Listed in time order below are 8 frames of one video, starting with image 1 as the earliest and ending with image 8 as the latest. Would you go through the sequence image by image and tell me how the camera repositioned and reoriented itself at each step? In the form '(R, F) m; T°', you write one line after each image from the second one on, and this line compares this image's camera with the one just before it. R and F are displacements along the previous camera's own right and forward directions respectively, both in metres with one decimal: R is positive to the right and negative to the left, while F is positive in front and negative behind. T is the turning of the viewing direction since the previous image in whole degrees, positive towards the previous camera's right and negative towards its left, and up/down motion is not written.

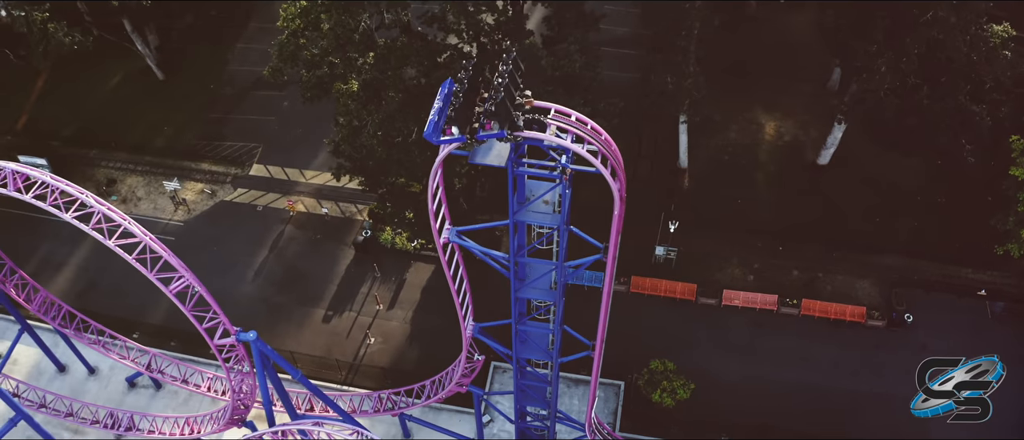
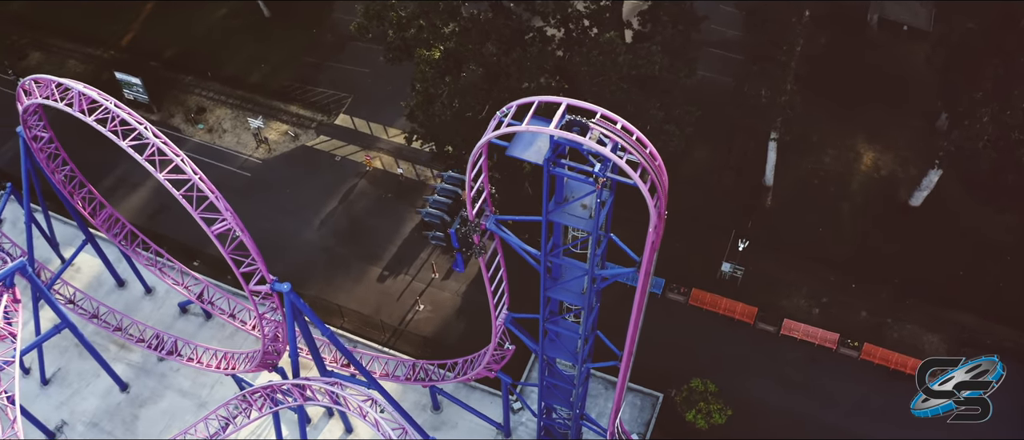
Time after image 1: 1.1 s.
(+3.2, +0.9) m; -7°
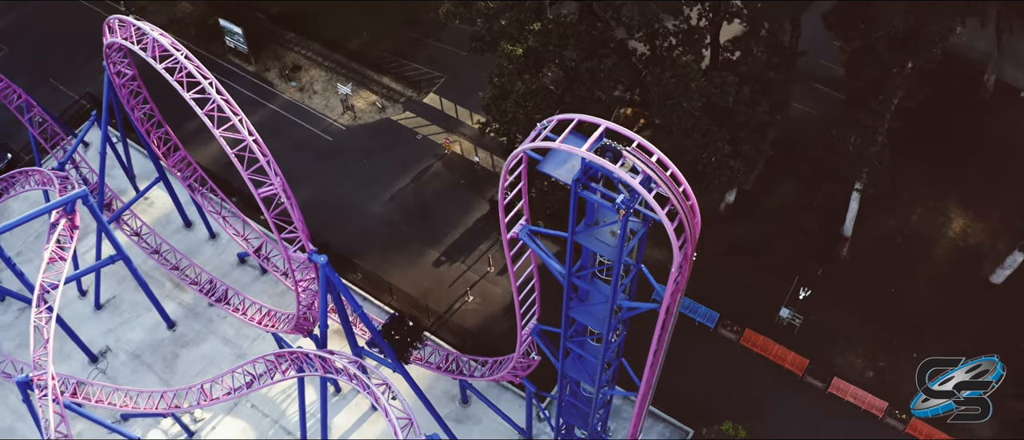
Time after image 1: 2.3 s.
(+3.3, +0.8) m; -7°
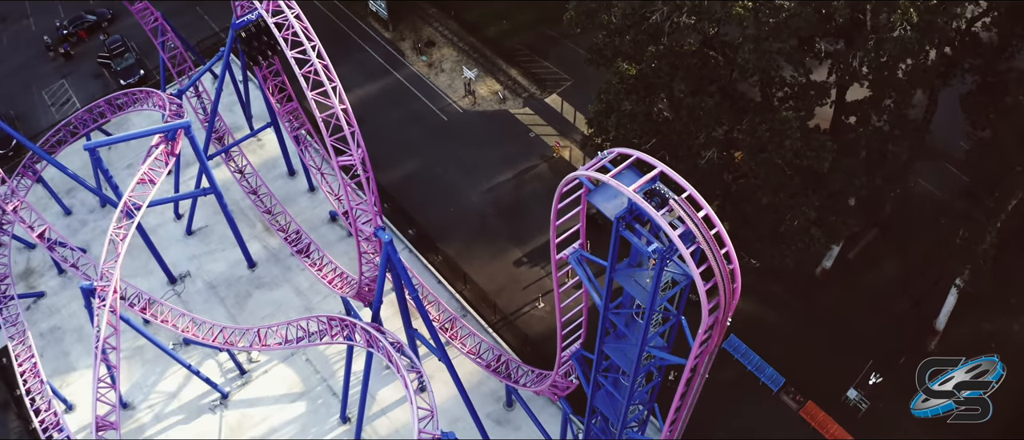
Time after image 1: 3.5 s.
(+3.7, +0.7) m; -9°
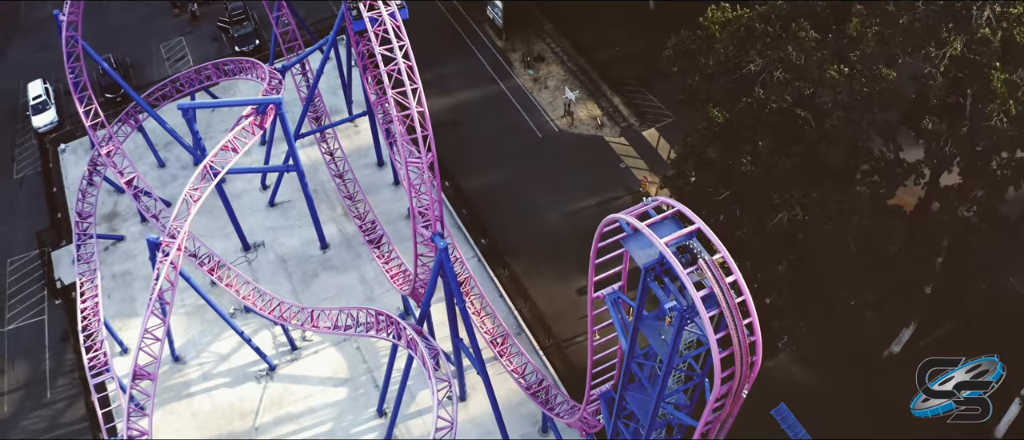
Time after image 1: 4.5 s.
(+3.0, +0.5) m; -7°
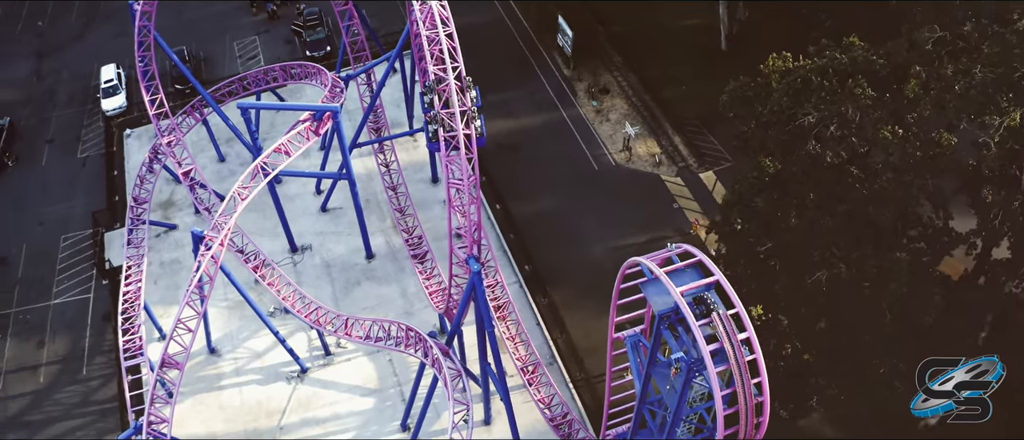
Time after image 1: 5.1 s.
(+1.8, +0.3) m; -5°
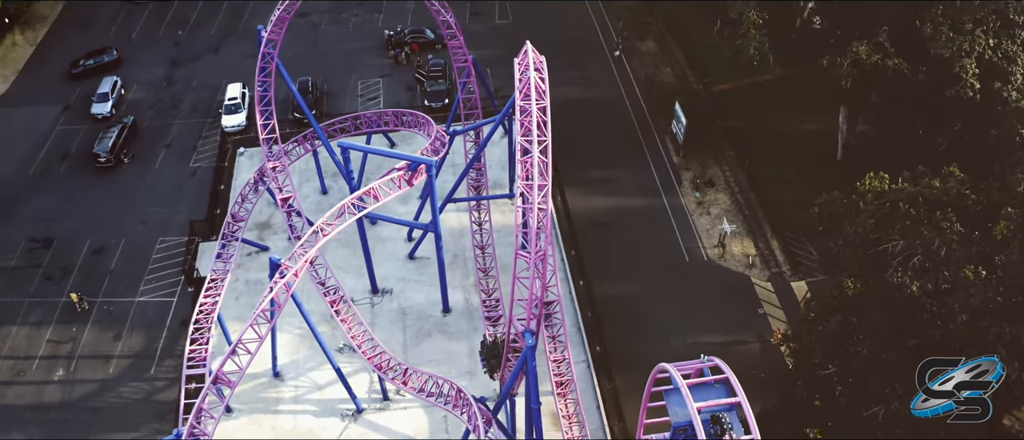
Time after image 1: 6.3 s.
(+3.5, +0.7) m; -9°
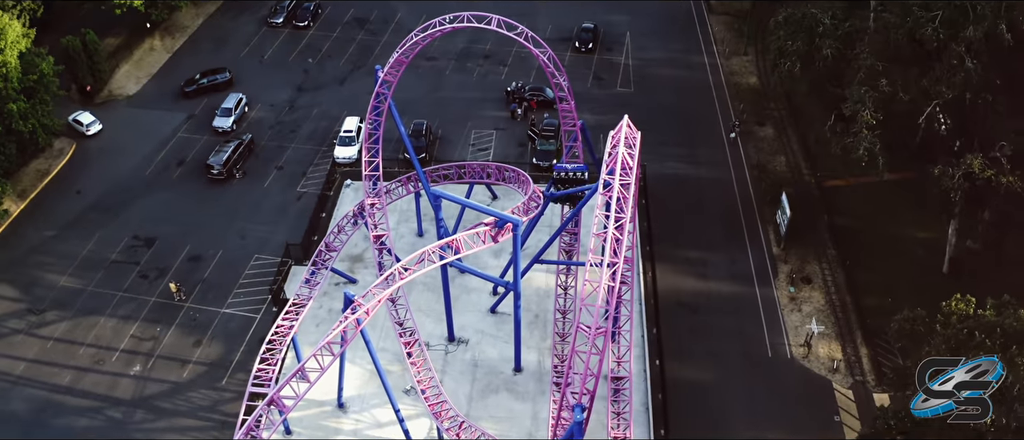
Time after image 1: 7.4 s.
(+3.7, +0.9) m; -9°
